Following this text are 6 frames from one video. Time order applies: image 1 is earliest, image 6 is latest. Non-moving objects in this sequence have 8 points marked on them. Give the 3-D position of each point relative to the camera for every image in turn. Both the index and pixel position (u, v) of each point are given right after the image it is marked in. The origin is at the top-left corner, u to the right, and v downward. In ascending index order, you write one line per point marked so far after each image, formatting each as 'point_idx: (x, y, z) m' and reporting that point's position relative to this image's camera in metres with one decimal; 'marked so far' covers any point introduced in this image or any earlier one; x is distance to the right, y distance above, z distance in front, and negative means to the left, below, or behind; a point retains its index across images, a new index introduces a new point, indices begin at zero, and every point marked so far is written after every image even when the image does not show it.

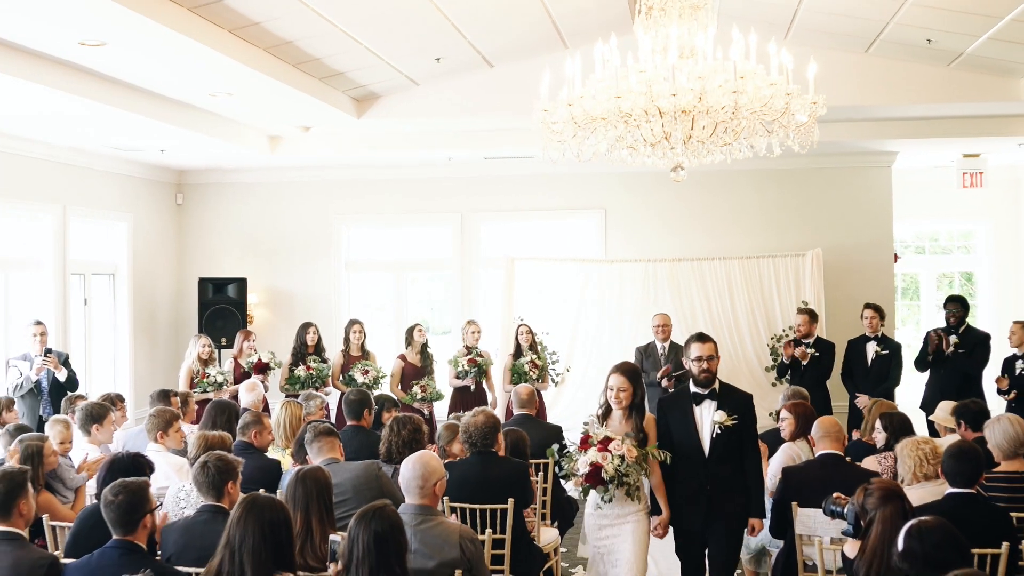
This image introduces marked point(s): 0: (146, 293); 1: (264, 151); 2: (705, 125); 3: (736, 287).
0: (-2.8, 0.0, +10.3) m
1: (-1.7, +1.0, +9.5) m
2: (+0.8, +0.7, +5.7) m
3: (+1.6, 0.0, +9.9) m
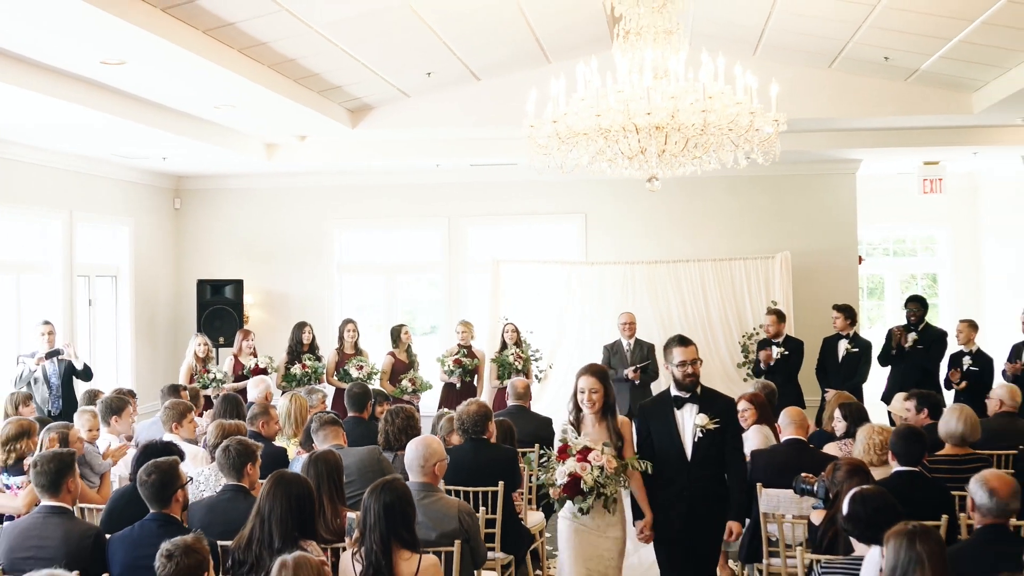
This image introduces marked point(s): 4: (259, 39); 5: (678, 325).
0: (-2.9, 0.0, +10.7) m
1: (-1.9, +1.0, +10.0) m
2: (+0.8, +0.7, +6.2) m
3: (+1.5, 0.0, +10.4) m
4: (-1.2, +1.2, +6.6) m
5: (+1.3, -0.3, +10.4) m
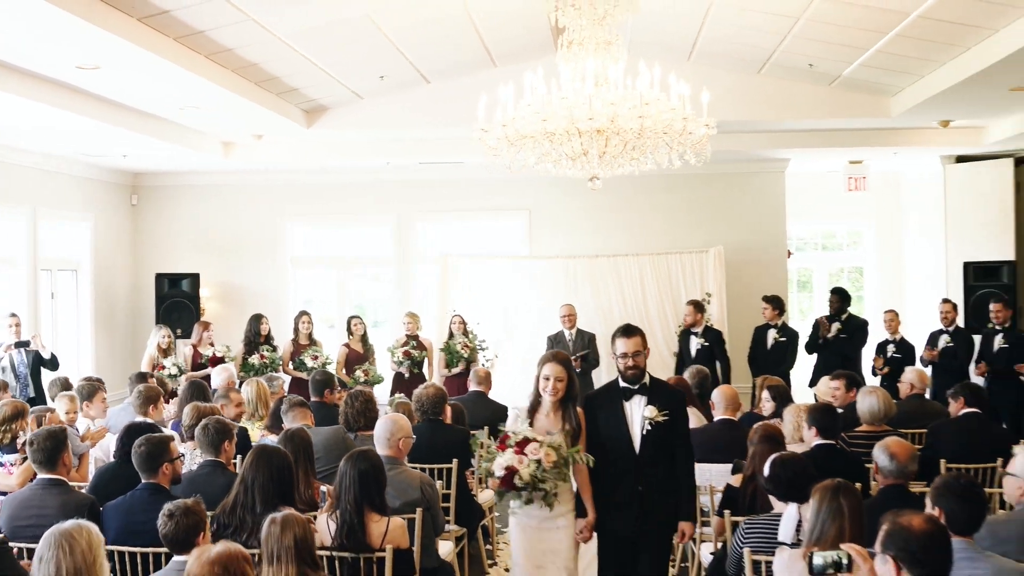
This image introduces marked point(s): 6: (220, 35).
0: (-3.3, 0.0, +11.0) m
1: (-2.3, +1.0, +10.4) m
2: (+0.5, +0.7, +6.7) m
3: (+1.1, +0.1, +10.9) m
4: (-1.5, +1.3, +7.0) m
5: (+0.9, -0.2, +10.9) m
6: (-1.5, +1.3, +6.8) m
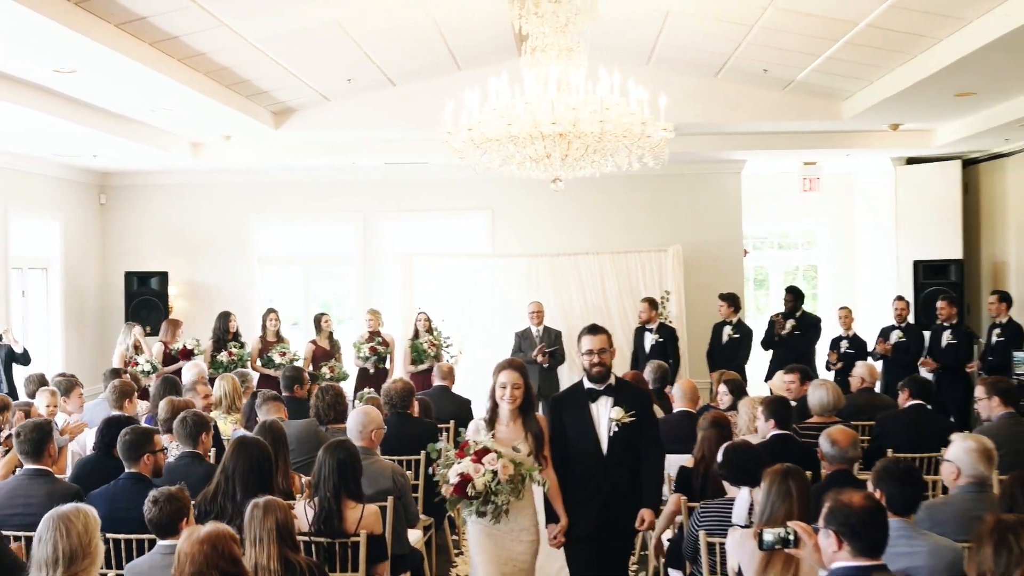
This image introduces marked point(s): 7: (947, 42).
0: (-3.6, 0.0, +11.2) m
1: (-2.5, +1.0, +10.6) m
2: (+0.3, +0.7, +7.0) m
3: (+0.8, +0.1, +11.2) m
4: (-1.7, +1.3, +7.2) m
5: (+0.6, -0.2, +11.2) m
6: (-1.6, +1.3, +7.0) m
7: (+2.3, +1.3, +7.1) m
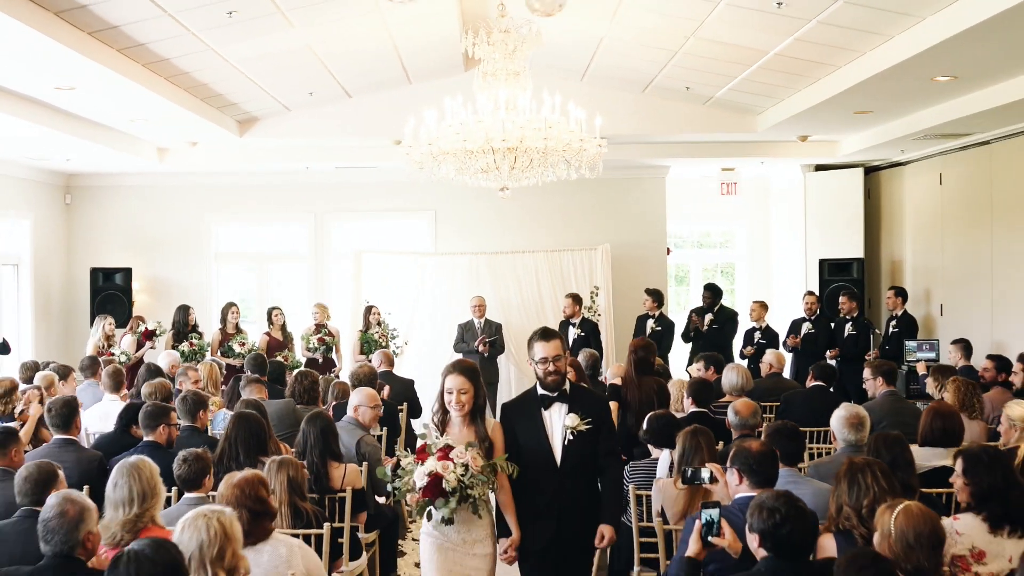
0: (-4.1, +0.1, +11.9) m
1: (-3.0, +1.1, +11.3) m
2: (+0.1, +0.8, +7.9) m
3: (+0.3, +0.1, +12.1) m
4: (-2.0, +1.3, +8.0) m
5: (0.0, -0.2, +12.1) m
6: (-1.9, +1.3, +7.8) m
7: (+2.0, +1.3, +8.2) m
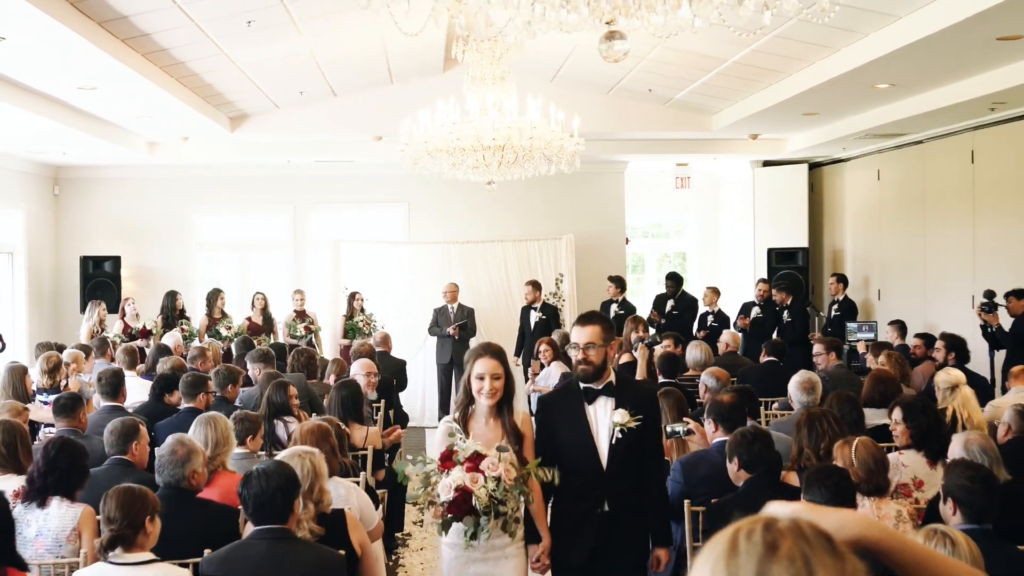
0: (-4.4, +0.2, +12.5) m
1: (-3.3, +1.2, +11.9) m
2: (0.0, +0.9, +8.7) m
3: (0.0, +0.2, +12.9) m
4: (-2.1, +1.4, +8.7) m
5: (-0.3, 0.0, +12.9) m
6: (-2.0, +1.4, +8.4) m
7: (+1.9, +1.4, +9.0) m
